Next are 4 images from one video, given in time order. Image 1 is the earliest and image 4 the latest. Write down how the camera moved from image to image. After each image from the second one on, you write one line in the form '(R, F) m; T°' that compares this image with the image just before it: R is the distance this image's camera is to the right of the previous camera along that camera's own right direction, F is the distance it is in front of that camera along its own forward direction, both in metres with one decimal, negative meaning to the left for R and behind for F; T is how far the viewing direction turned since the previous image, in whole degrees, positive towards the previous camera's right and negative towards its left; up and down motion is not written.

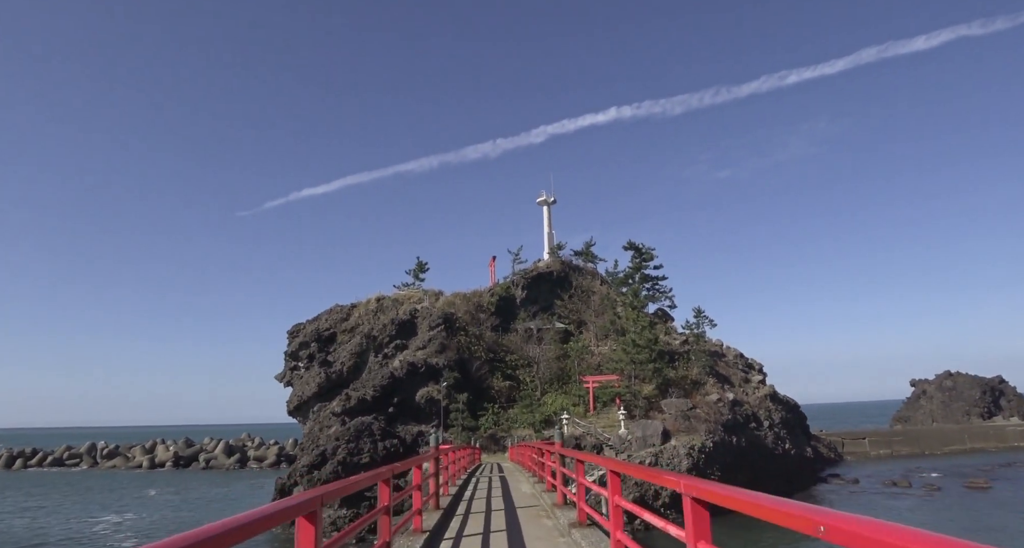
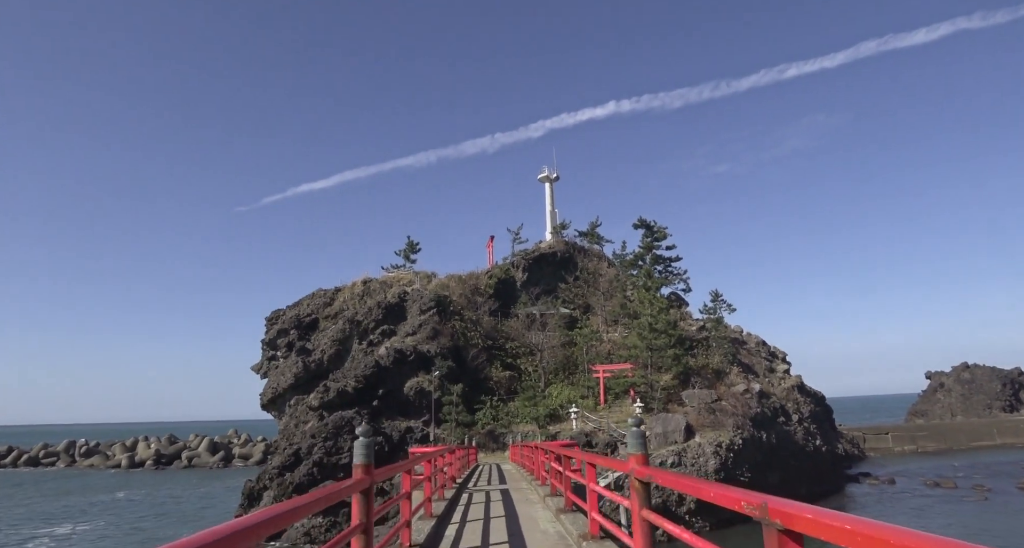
(-0.1, +4.5) m; 0°
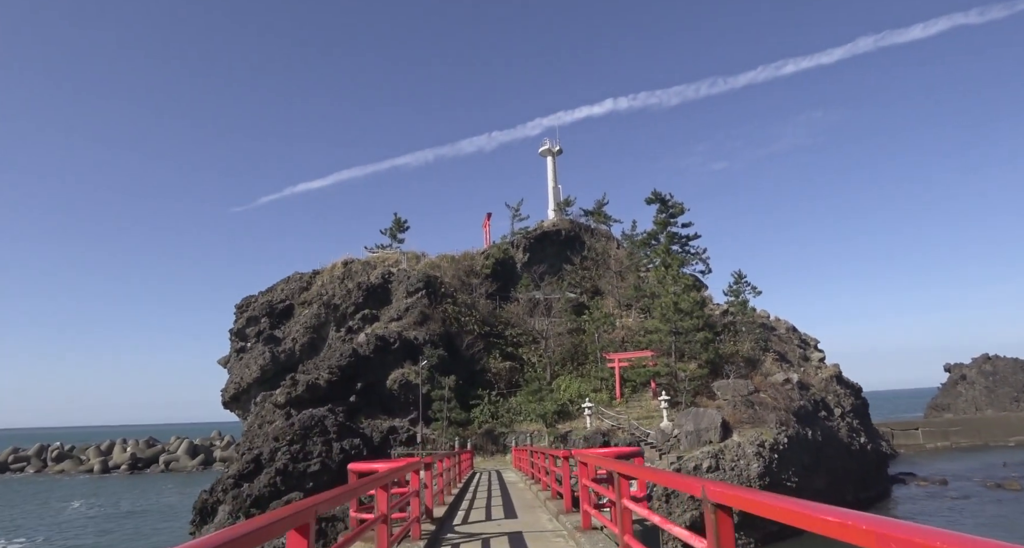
(-0.1, +5.0) m; 0°
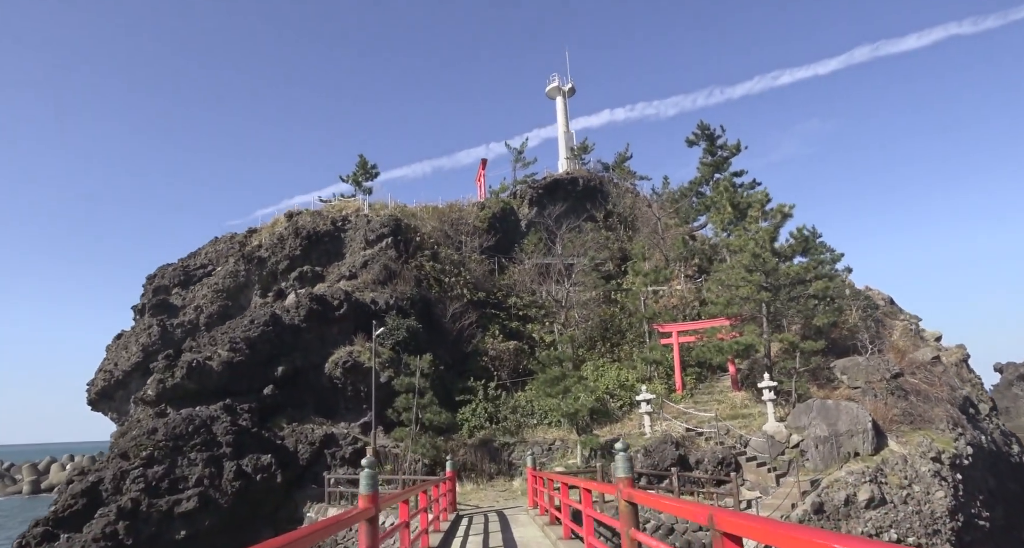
(-0.3, +10.2) m; 0°
